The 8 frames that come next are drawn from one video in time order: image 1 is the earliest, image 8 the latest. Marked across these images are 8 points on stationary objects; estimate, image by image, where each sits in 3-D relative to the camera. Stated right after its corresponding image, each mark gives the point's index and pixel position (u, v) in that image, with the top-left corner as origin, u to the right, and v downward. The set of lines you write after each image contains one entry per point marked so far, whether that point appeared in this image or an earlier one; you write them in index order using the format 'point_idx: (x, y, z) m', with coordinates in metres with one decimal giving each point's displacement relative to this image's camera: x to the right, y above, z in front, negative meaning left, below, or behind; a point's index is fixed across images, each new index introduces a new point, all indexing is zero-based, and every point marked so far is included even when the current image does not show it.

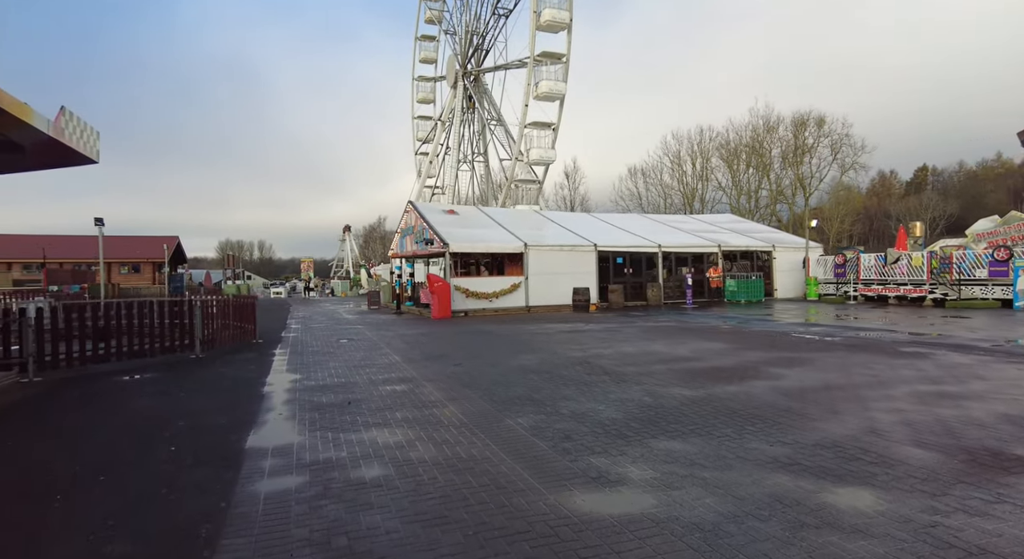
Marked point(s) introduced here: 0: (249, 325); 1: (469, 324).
0: (-6.8, -1.2, +13.0) m
1: (-1.5, -1.6, +17.8) m
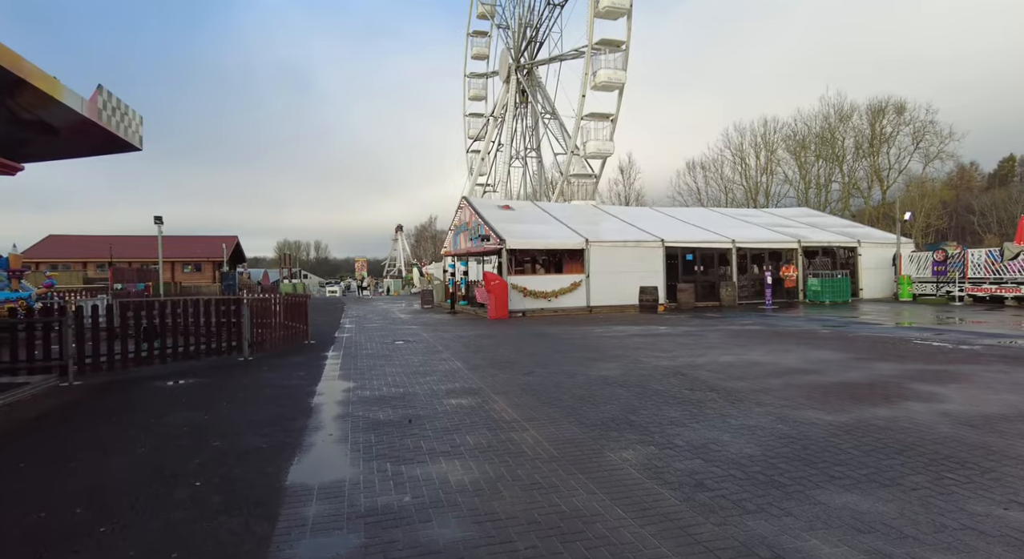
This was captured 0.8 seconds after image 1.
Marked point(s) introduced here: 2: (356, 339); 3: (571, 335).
0: (-5.1, -1.1, +12.3) m
1: (+0.5, -1.5, +16.6) m
2: (-4.1, -1.6, +13.1) m
3: (+1.4, -1.4, +12.8) m
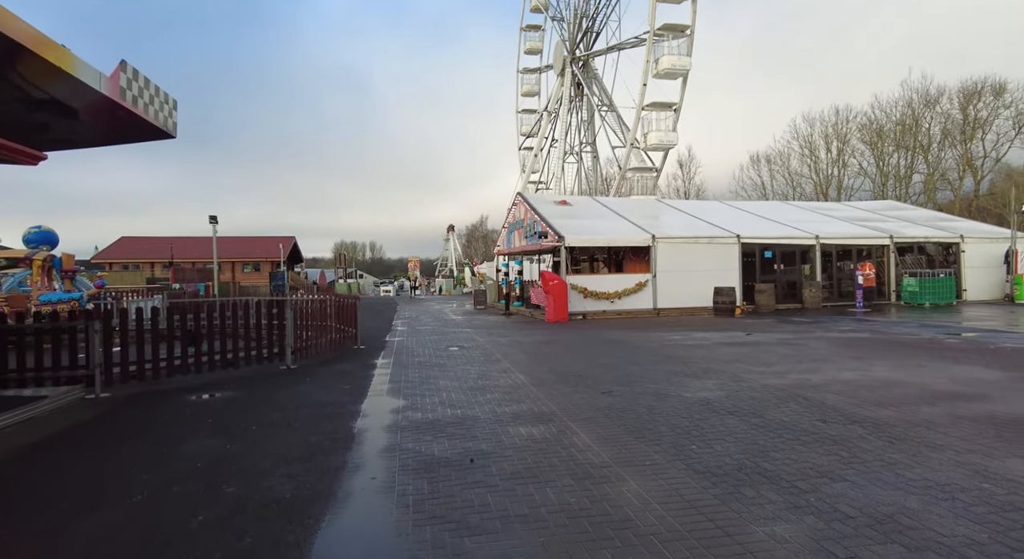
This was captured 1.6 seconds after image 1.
0: (-3.7, -1.1, +11.5) m
1: (+2.4, -1.5, +15.2) m
2: (-2.6, -1.6, +12.2) m
3: (+2.9, -1.4, +11.3) m
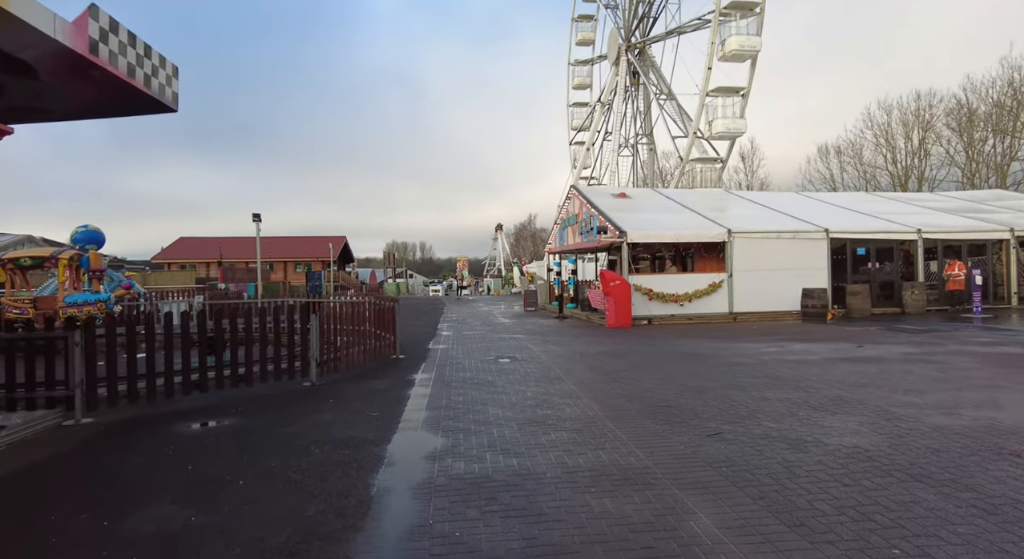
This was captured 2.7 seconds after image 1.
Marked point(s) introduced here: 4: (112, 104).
0: (-2.5, -1.1, +10.2) m
1: (+3.9, -1.5, +13.3) m
2: (-1.3, -1.6, +10.8) m
3: (+4.0, -1.4, +9.4) m
4: (-4.5, +2.0, +5.7) m
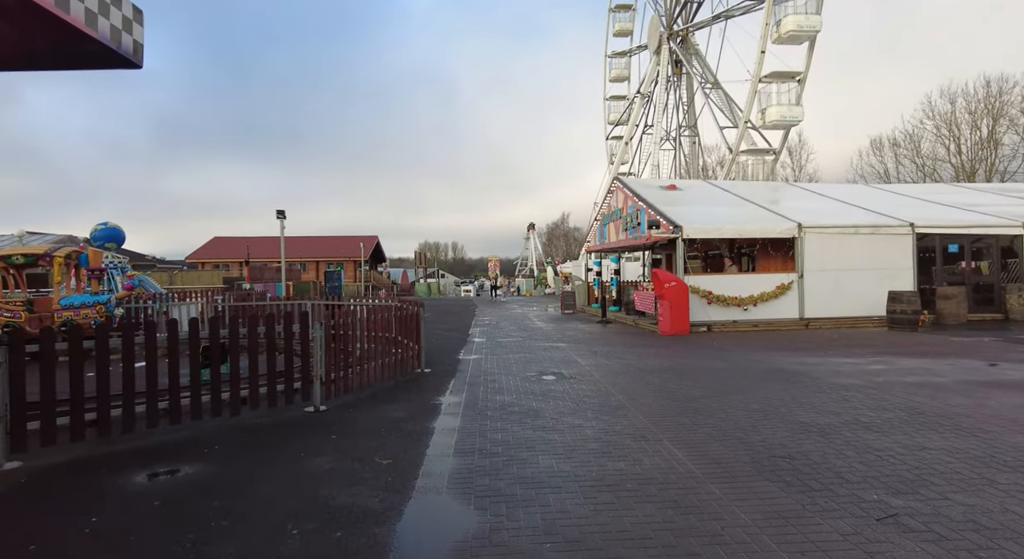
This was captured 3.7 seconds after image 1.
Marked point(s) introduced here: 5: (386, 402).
0: (-1.7, -1.1, +8.7) m
1: (+4.8, -1.5, +11.4) m
2: (-0.5, -1.6, +9.3) m
3: (+4.8, -1.4, +7.5) m
4: (-4.0, +2.0, +4.4) m
5: (-1.6, -1.6, +6.5) m
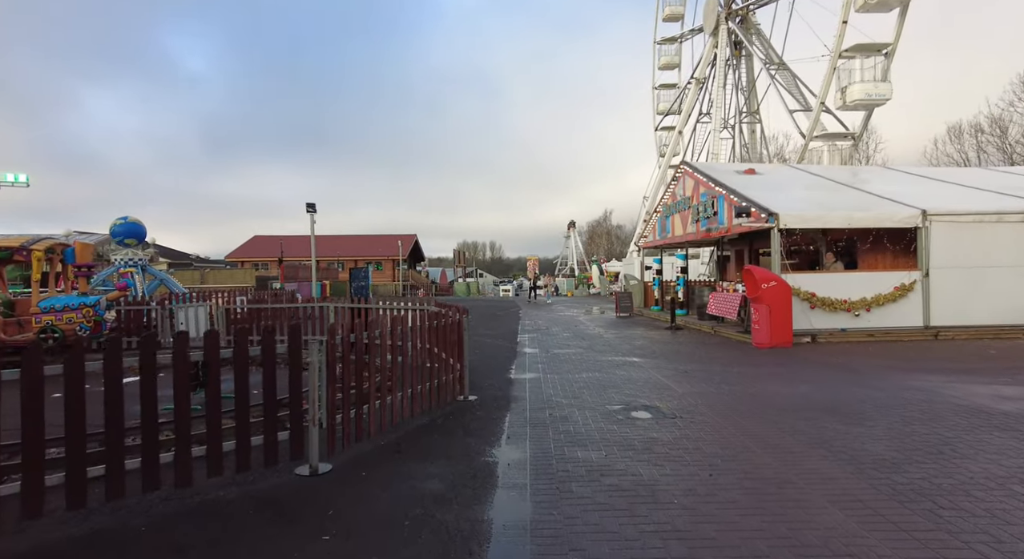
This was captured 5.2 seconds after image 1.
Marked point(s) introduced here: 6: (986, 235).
0: (-0.8, -1.1, +6.7) m
1: (+5.9, -1.5, +8.9) m
2: (+0.4, -1.6, +7.1) m
3: (+5.6, -1.4, +5.0) m
4: (-3.4, +2.0, +2.6) m
5: (-0.8, -1.5, +4.4) m
6: (+11.2, +1.1, +12.0) m
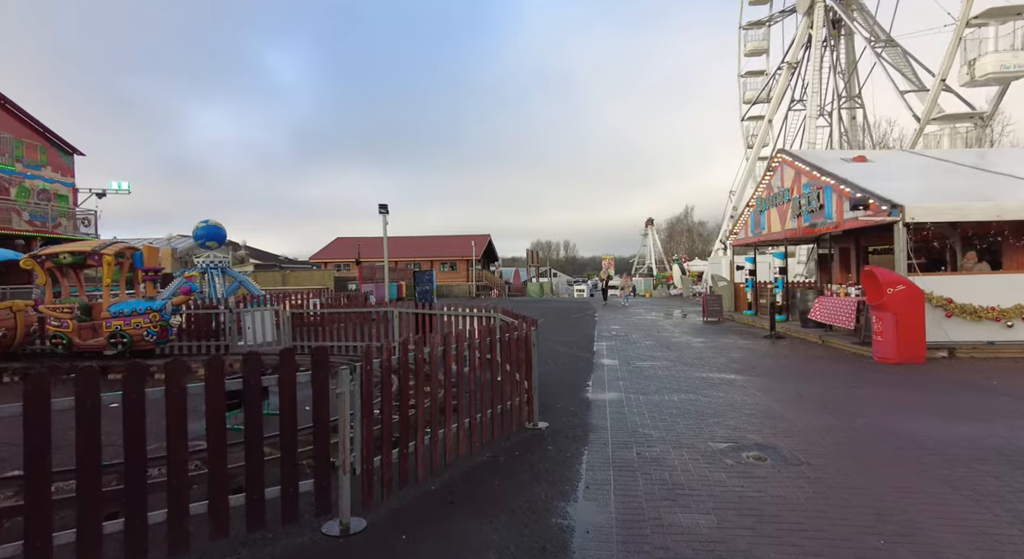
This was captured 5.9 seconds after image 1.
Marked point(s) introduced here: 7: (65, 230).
0: (+0.1, -1.2, +5.8) m
1: (+7.1, -1.6, +7.0) m
2: (+1.4, -1.6, +6.0) m
3: (+6.2, -1.5, +3.2) m
4: (-3.1, +1.9, +2.1) m
5: (-0.3, -1.6, +3.5) m
6: (+12.8, +1.0, +9.2) m
7: (-16.7, +1.9, +18.8) m
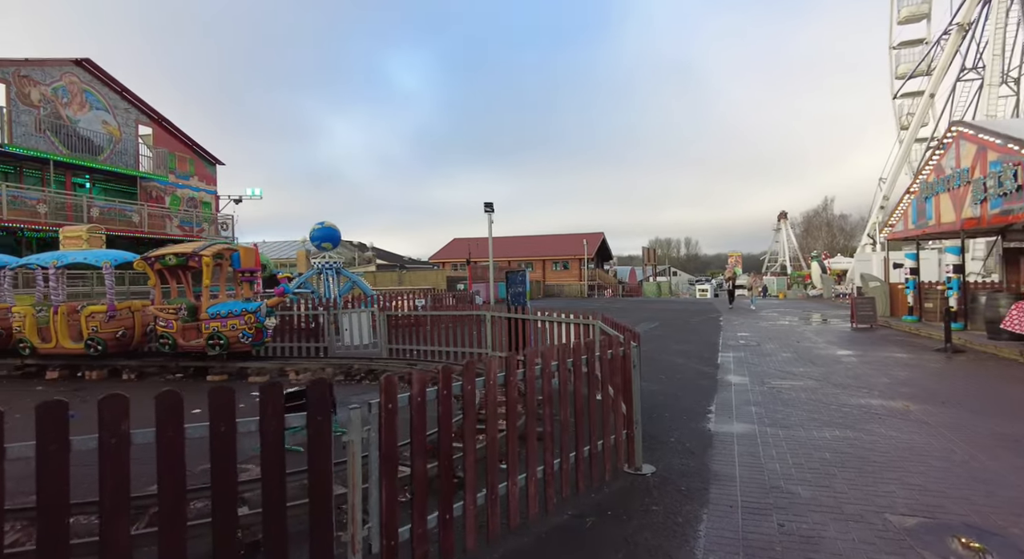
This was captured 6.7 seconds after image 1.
0: (+0.9, -1.2, +4.6) m
1: (+8.0, -1.6, +4.2) m
2: (+2.3, -1.7, +4.5) m
3: (+6.3, -1.5, +0.7) m
4: (-3.0, +1.9, +1.7) m
5: (+0.1, -1.6, +2.5) m
6: (+14.1, +1.0, +5.1) m
7: (-12.5, +1.9, +21.0) m
